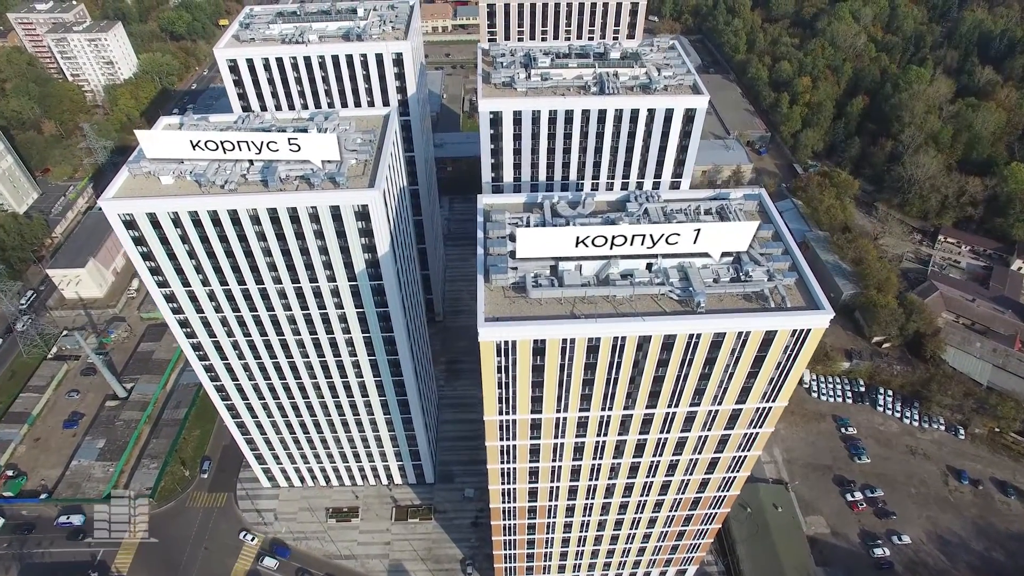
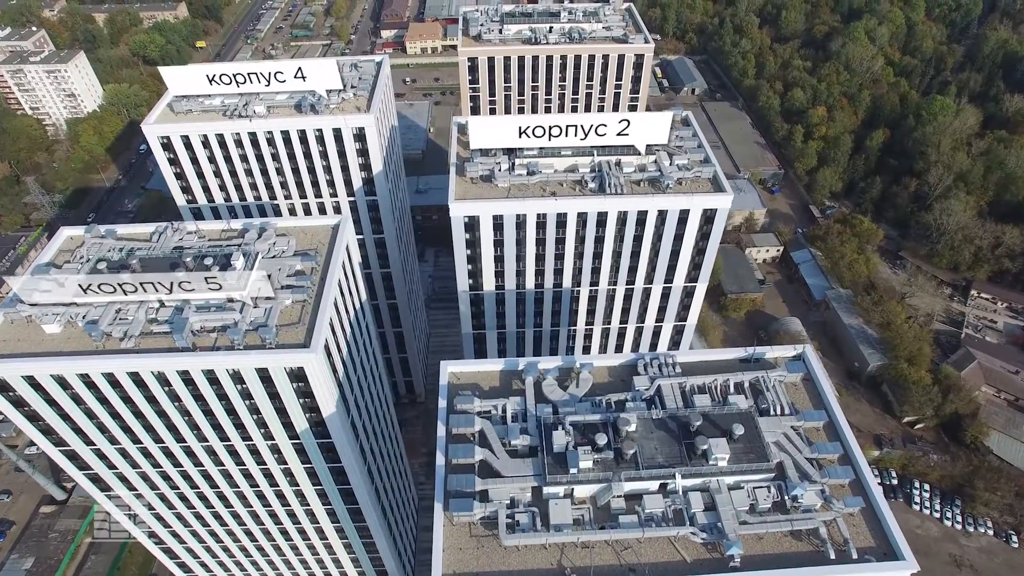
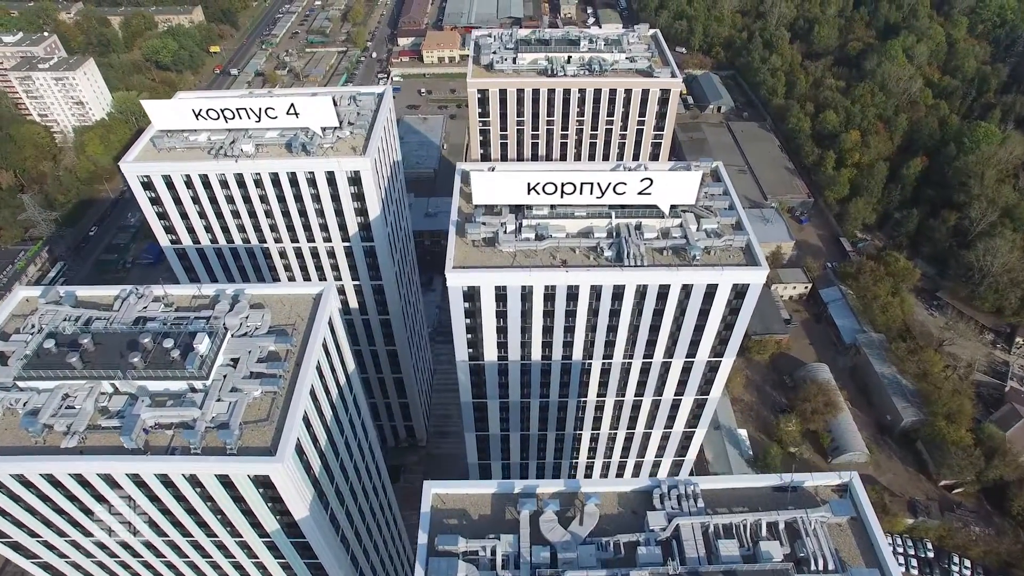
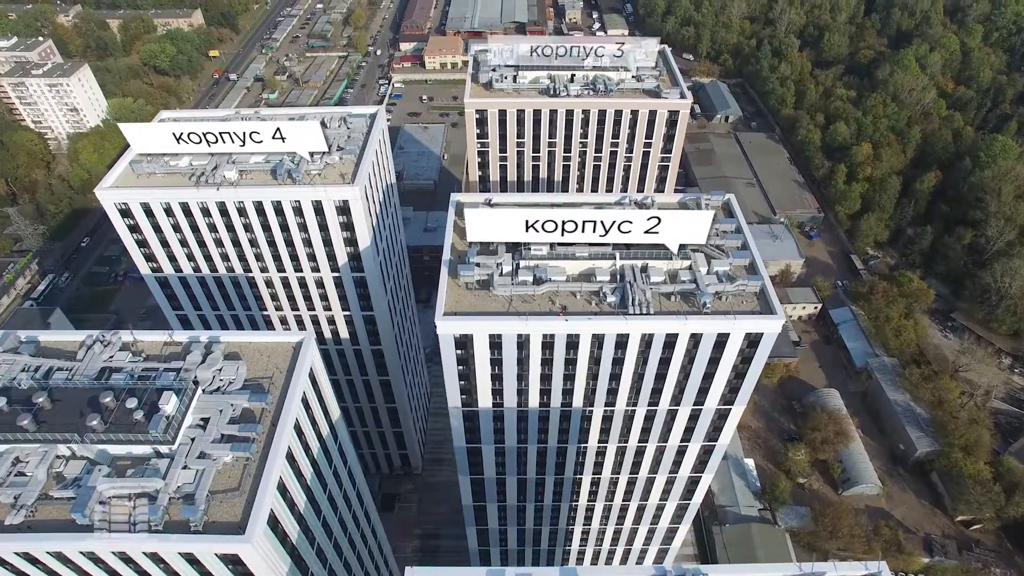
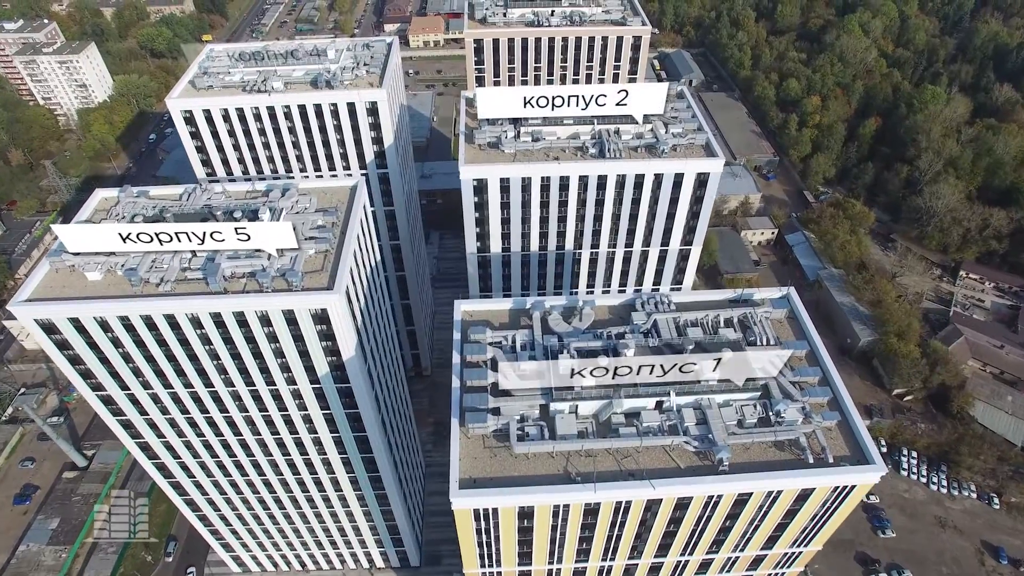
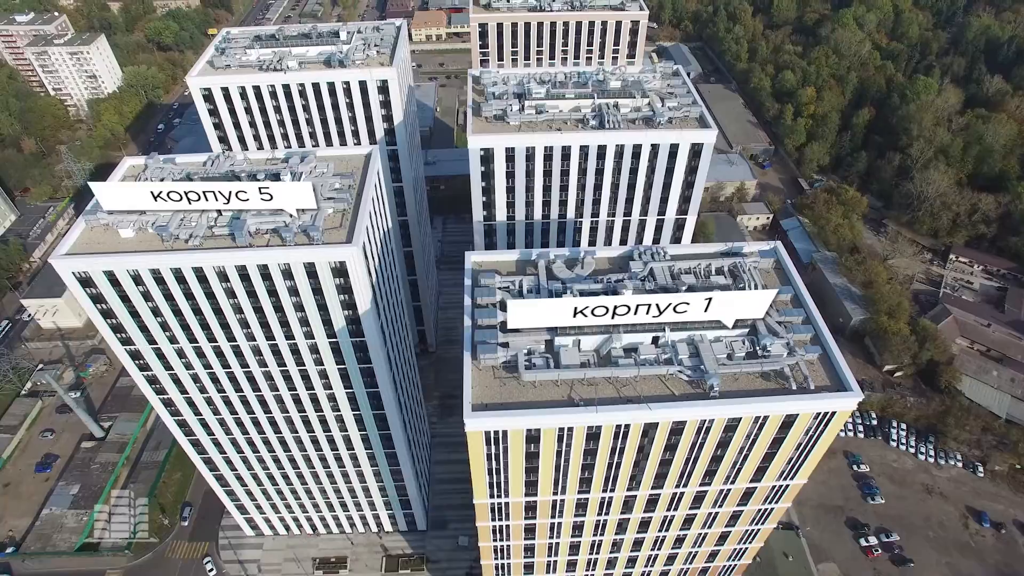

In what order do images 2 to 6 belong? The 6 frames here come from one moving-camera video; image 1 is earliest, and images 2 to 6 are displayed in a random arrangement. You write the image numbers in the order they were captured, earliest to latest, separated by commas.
6, 5, 2, 3, 4
